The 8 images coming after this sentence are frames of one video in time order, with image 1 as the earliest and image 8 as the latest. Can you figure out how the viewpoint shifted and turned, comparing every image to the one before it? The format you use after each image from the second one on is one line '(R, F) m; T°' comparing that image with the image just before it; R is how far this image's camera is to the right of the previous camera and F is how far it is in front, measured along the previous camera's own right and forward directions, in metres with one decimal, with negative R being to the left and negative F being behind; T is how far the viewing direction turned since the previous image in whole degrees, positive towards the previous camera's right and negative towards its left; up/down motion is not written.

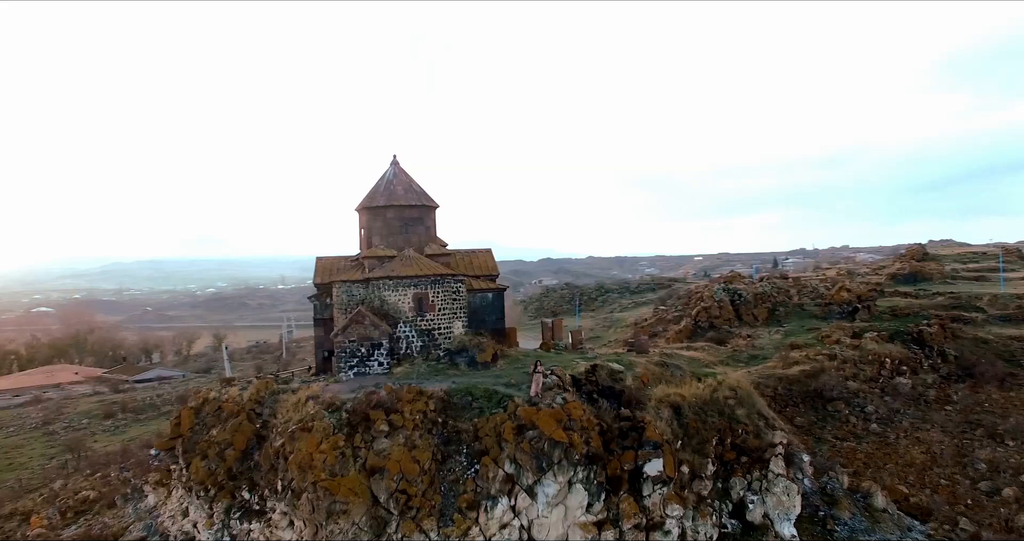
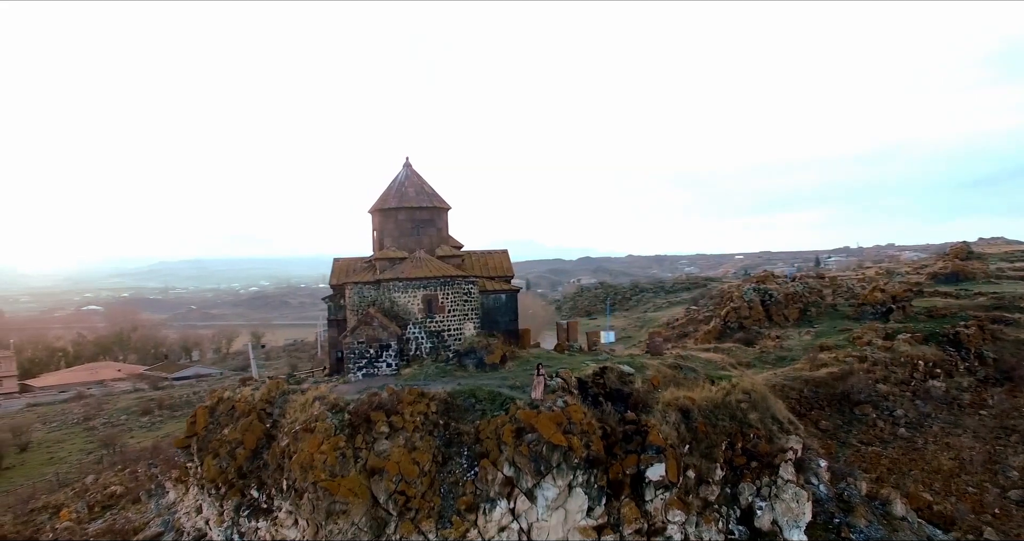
(+0.3, 0.0) m; -3°
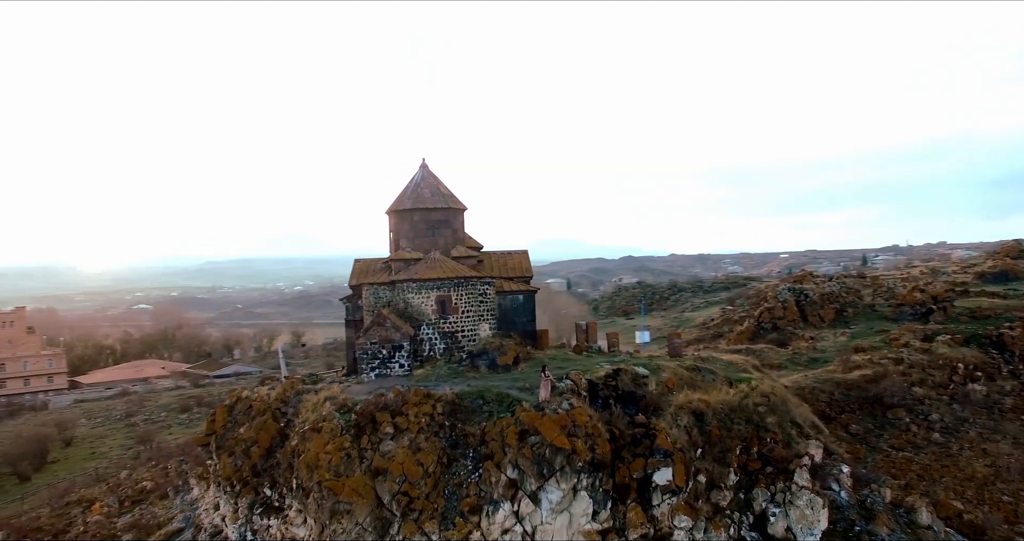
(+0.3, +0.1) m; -3°
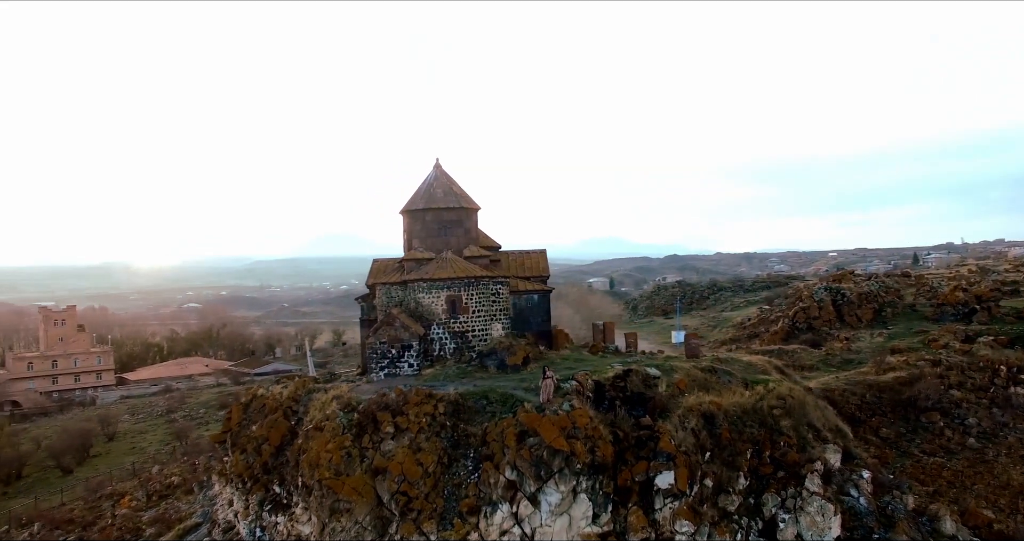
(+0.4, +0.1) m; -3°
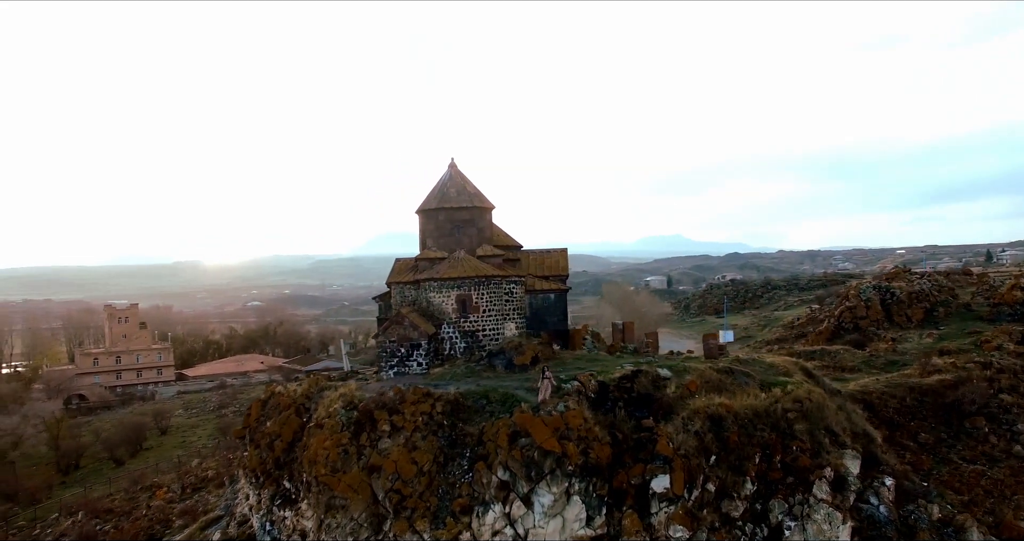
(+0.5, +0.1) m; -4°
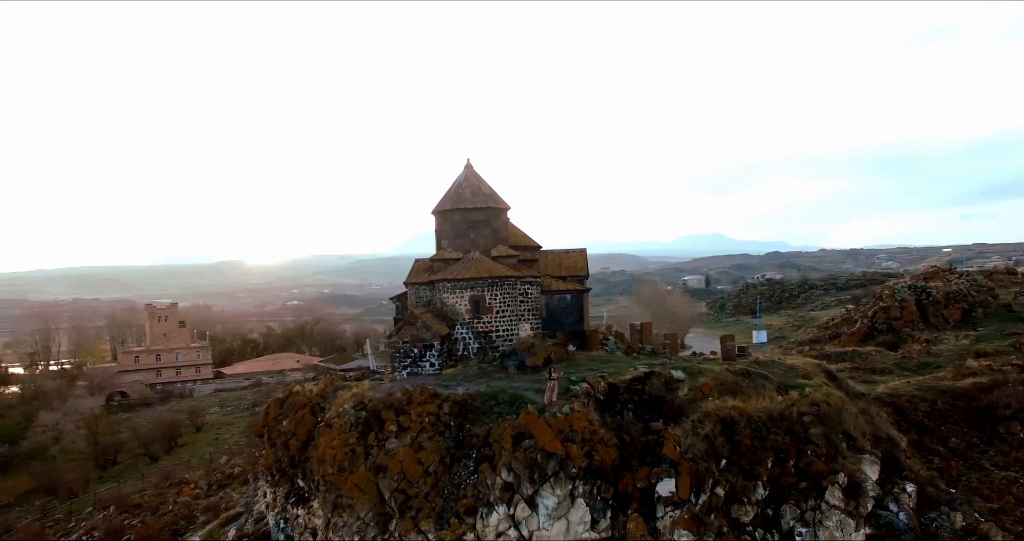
(+0.3, 0.0) m; -2°
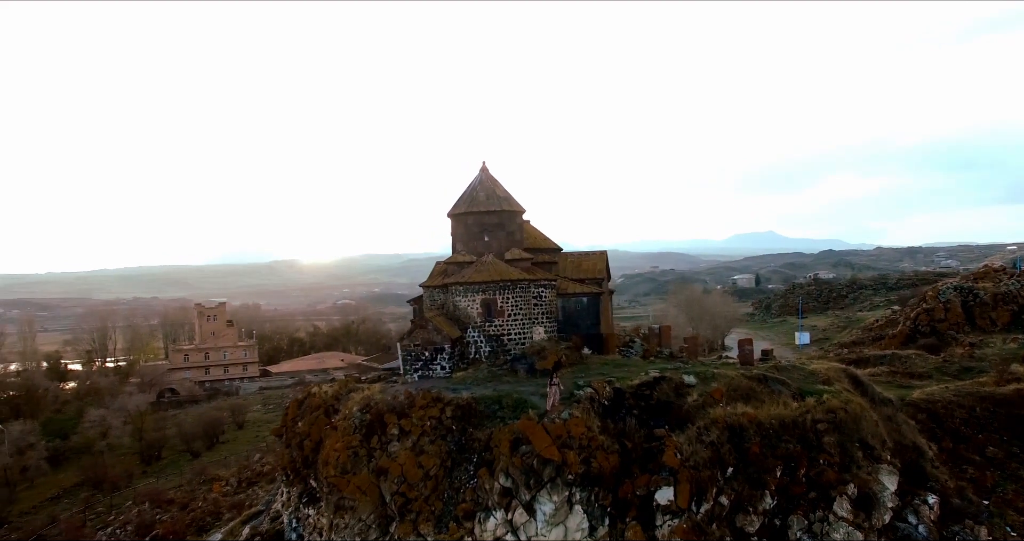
(+0.4, 0.0) m; -3°
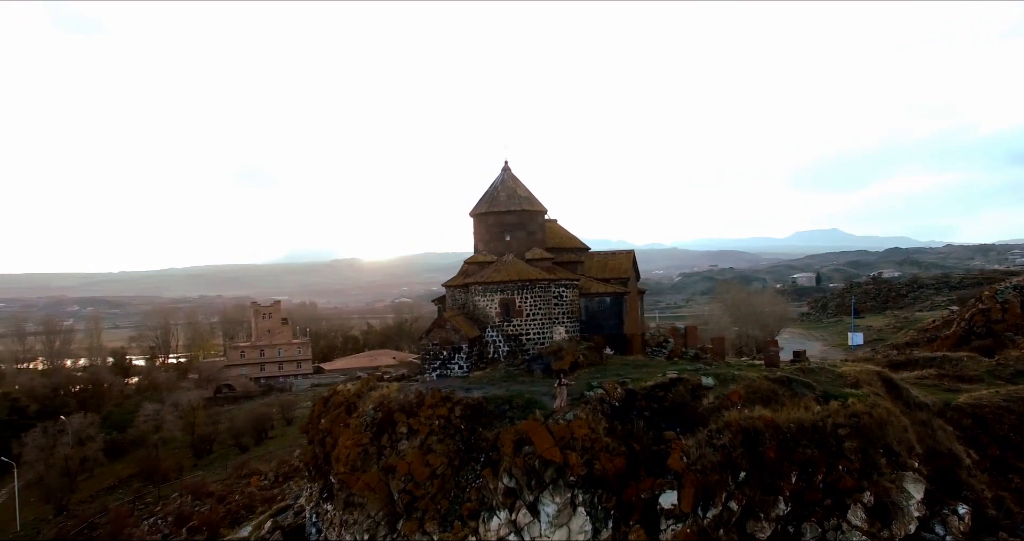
(+0.4, 0.0) m; -4°
